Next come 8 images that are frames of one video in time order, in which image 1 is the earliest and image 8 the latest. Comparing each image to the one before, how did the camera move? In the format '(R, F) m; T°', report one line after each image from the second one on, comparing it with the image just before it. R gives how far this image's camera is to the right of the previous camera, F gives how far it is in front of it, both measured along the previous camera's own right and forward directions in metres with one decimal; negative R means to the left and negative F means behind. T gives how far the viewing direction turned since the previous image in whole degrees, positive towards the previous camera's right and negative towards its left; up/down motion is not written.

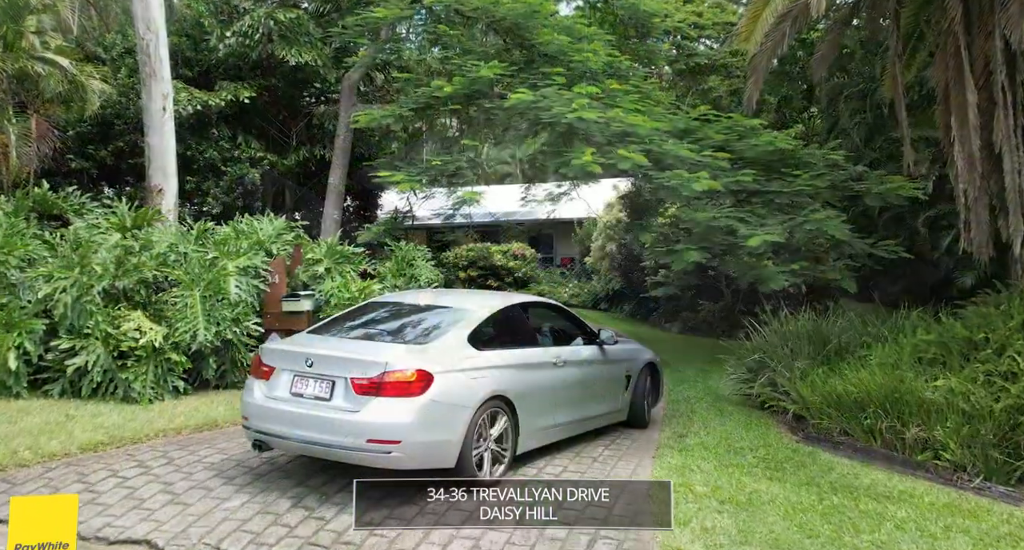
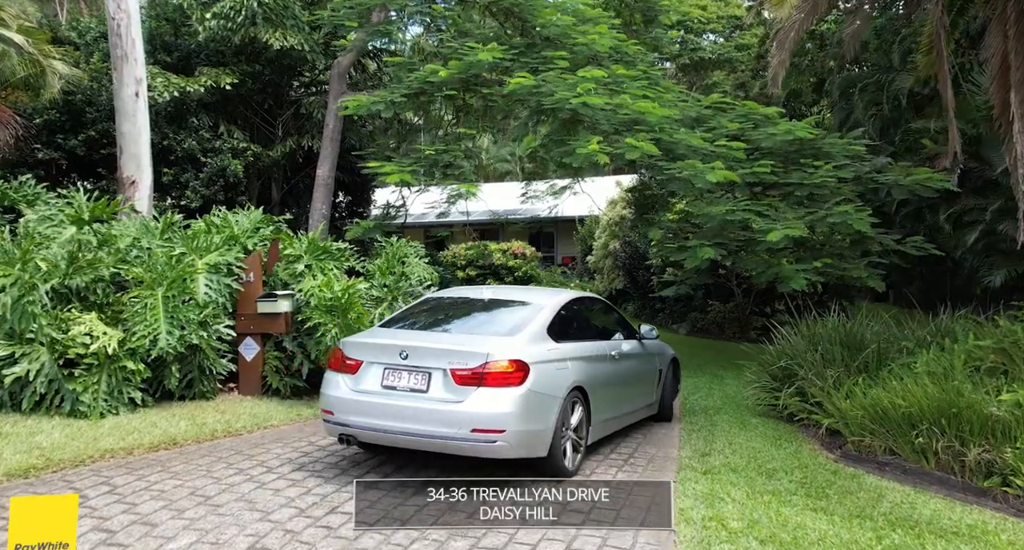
(0.0, +0.8) m; 0°
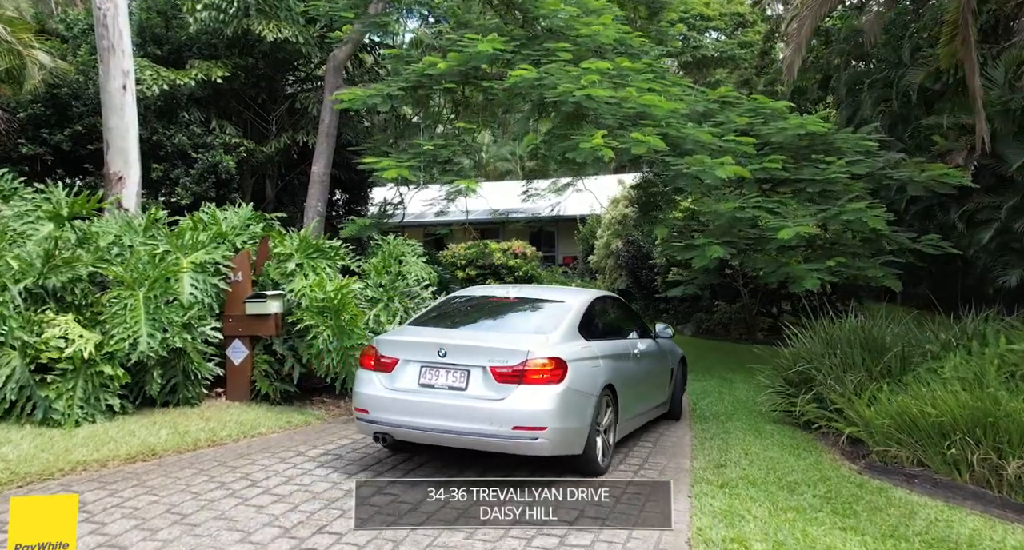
(0.0, +0.4) m; 0°
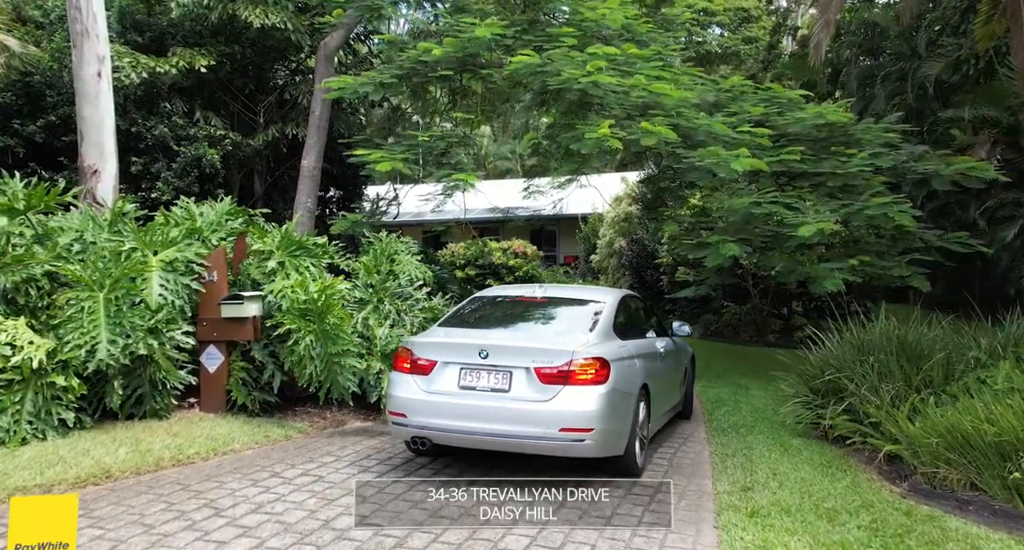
(0.0, +0.6) m; 0°
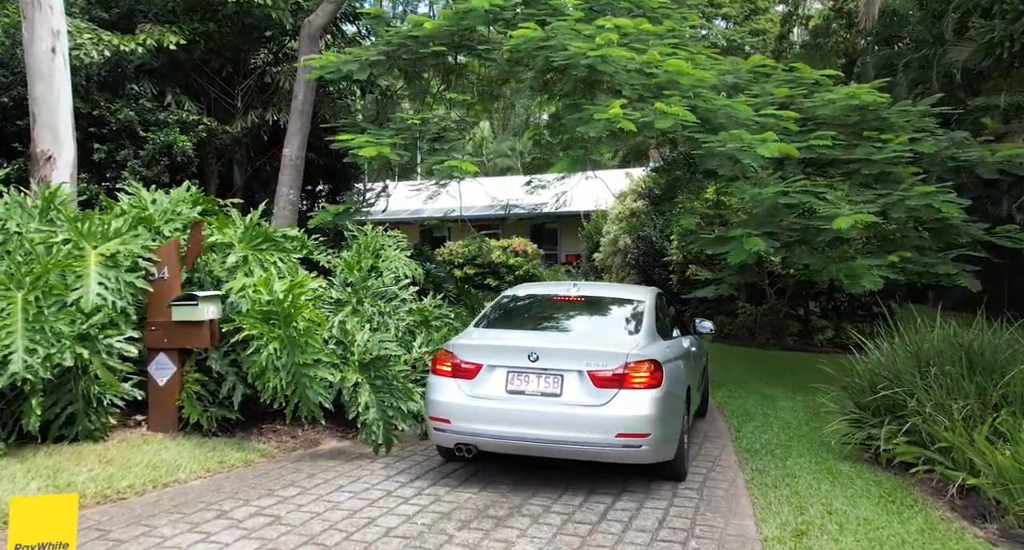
(0.0, +0.9) m; 0°
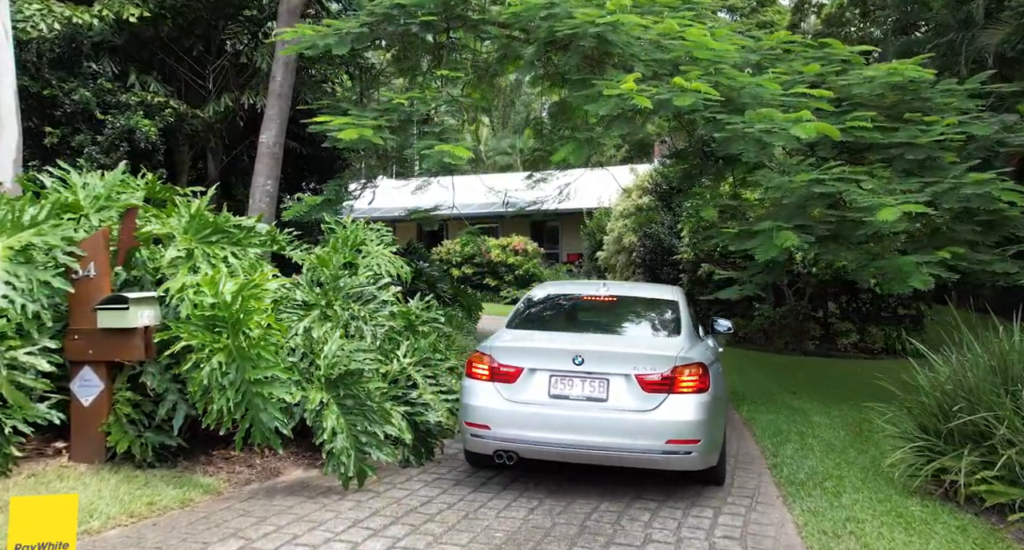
(0.0, +0.9) m; 0°
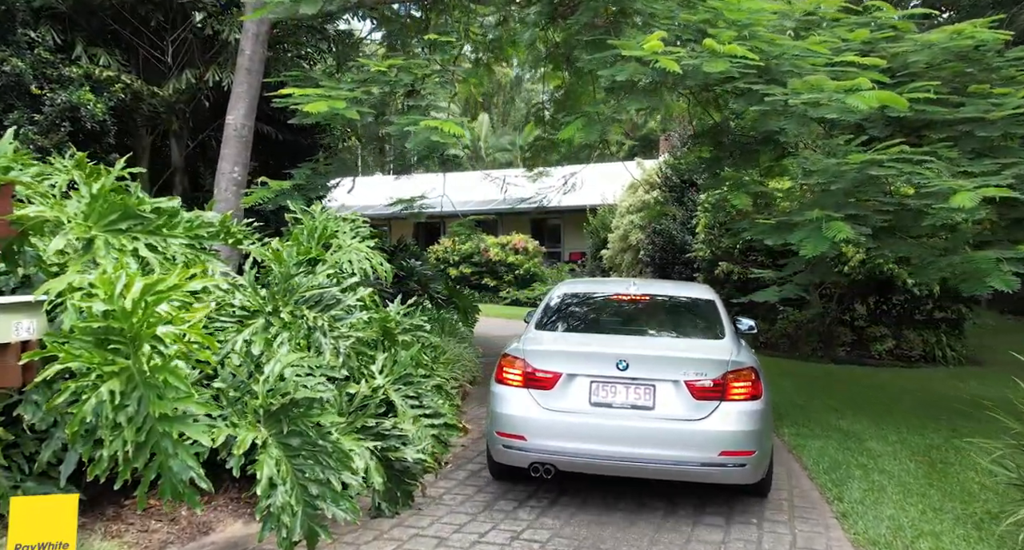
(0.0, +1.1) m; 0°
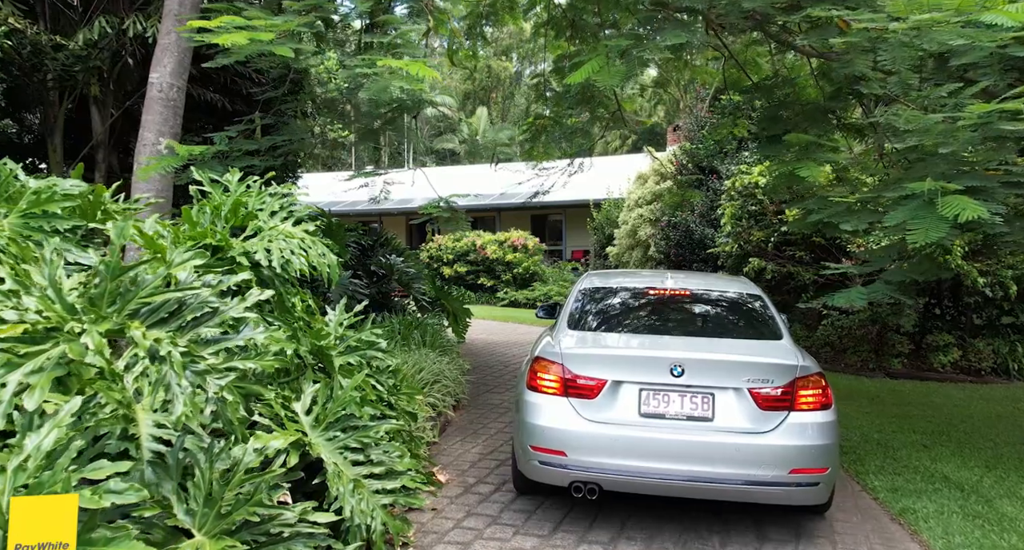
(+0.1, +1.7) m; 0°
